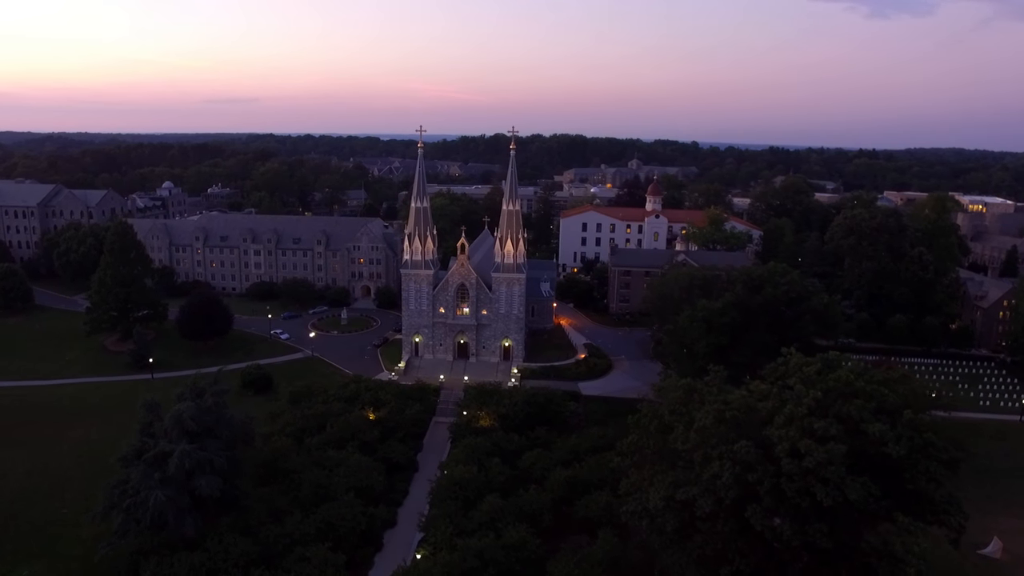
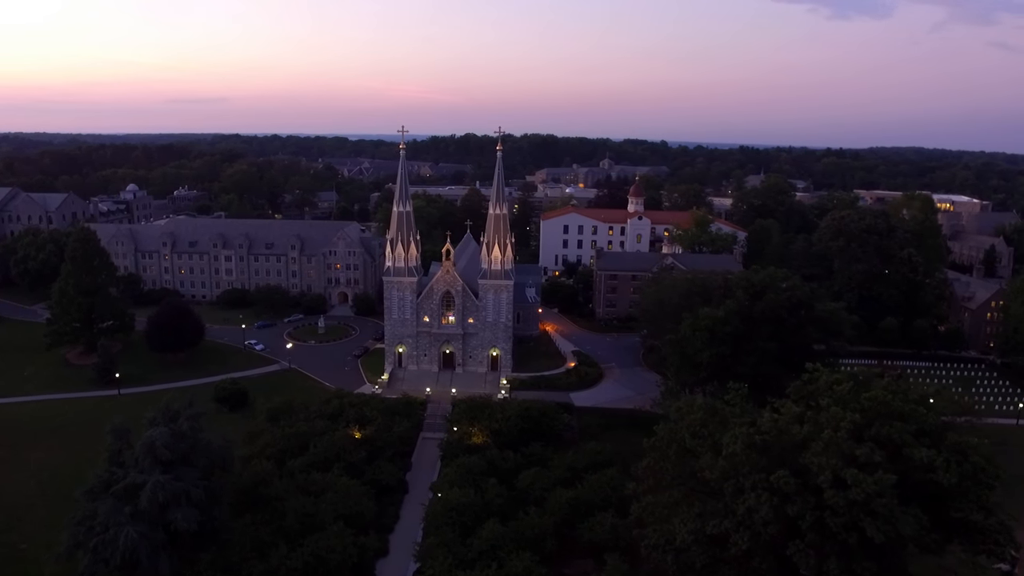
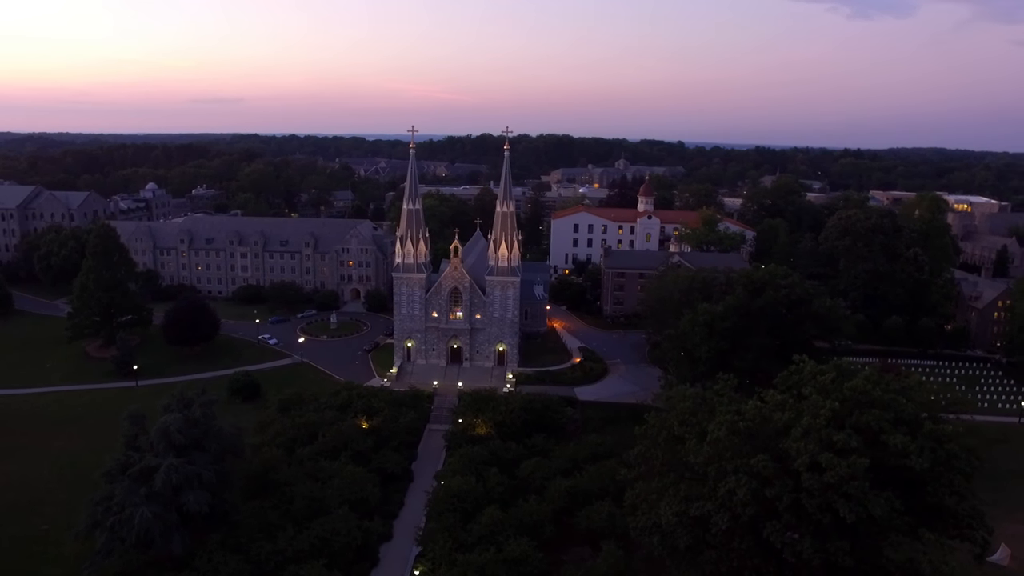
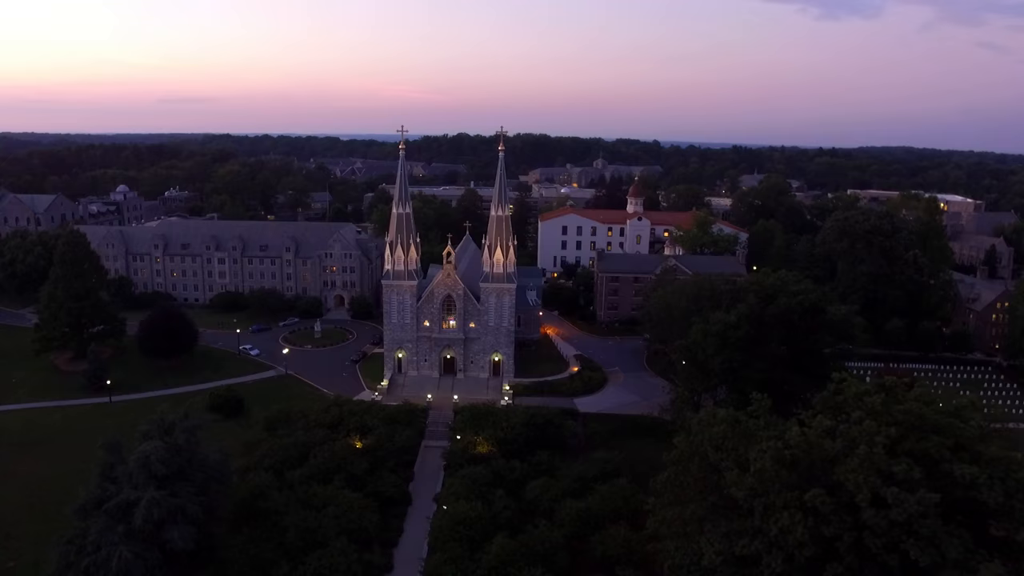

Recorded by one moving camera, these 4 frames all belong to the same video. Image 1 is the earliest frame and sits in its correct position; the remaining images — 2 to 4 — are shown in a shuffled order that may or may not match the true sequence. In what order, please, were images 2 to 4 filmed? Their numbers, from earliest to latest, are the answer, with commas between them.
3, 2, 4
